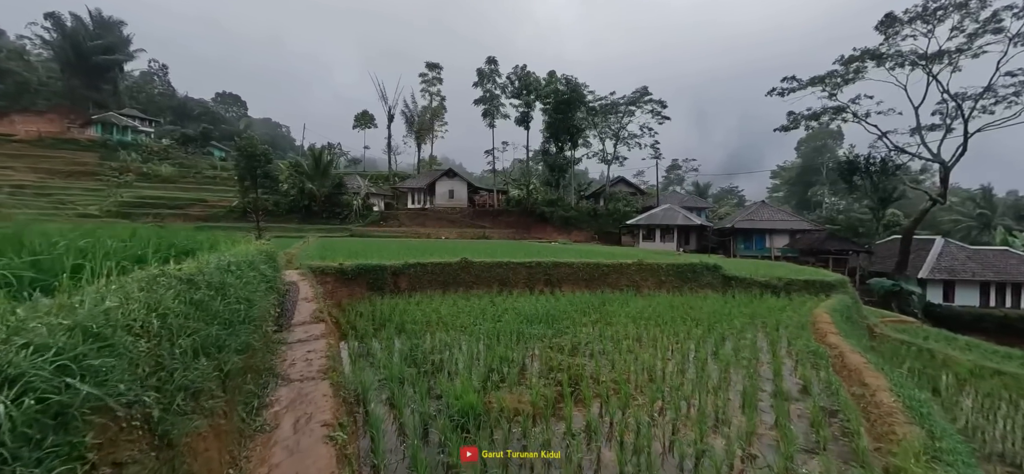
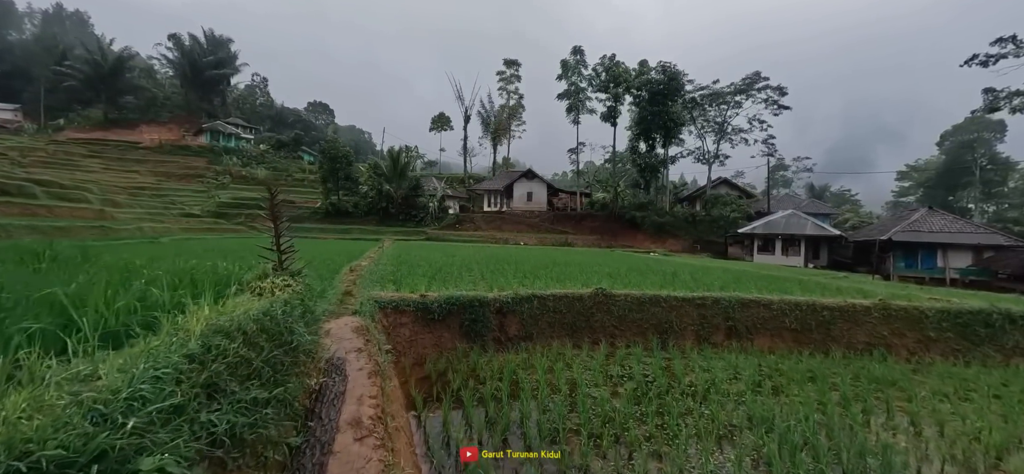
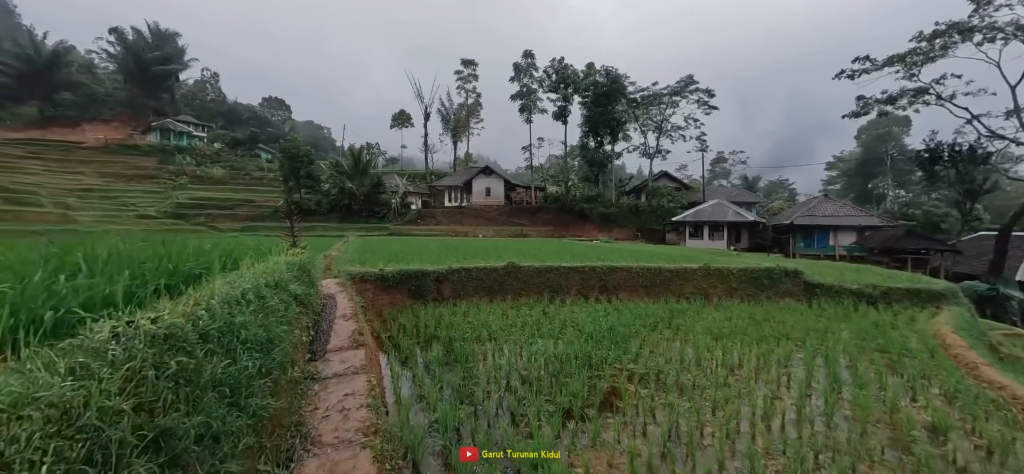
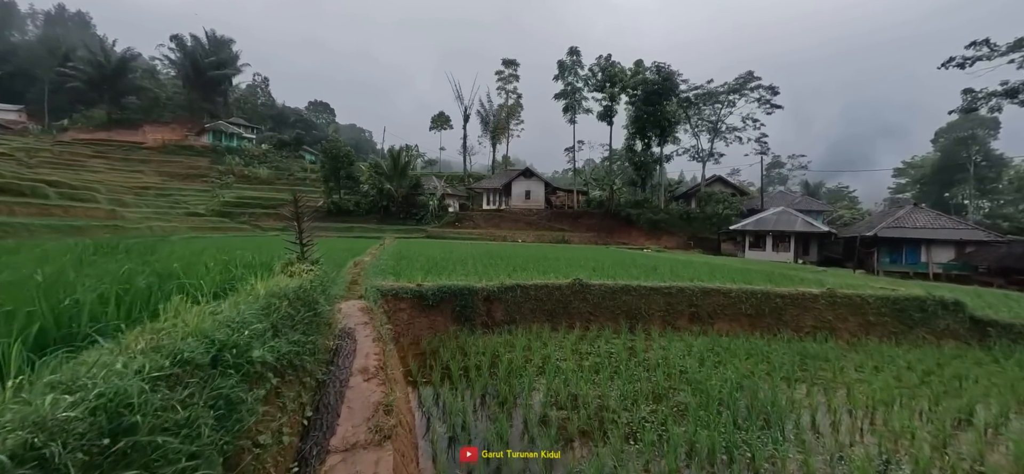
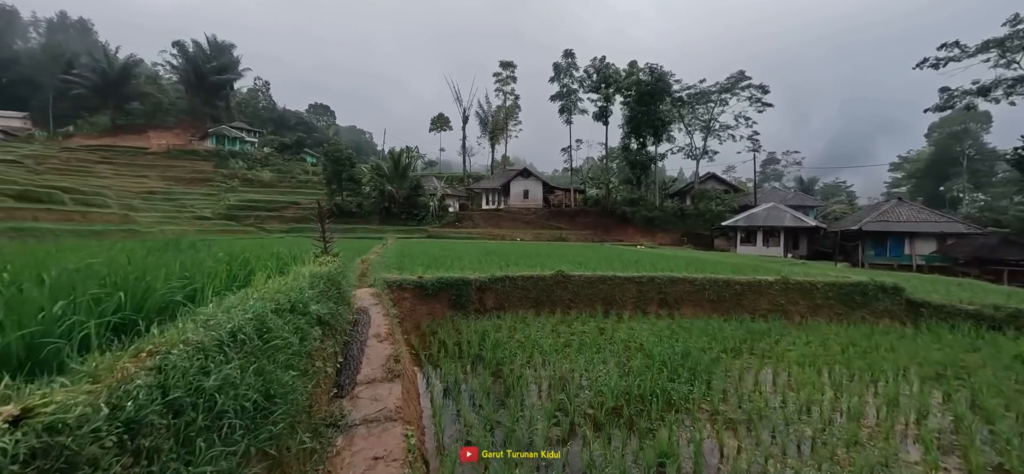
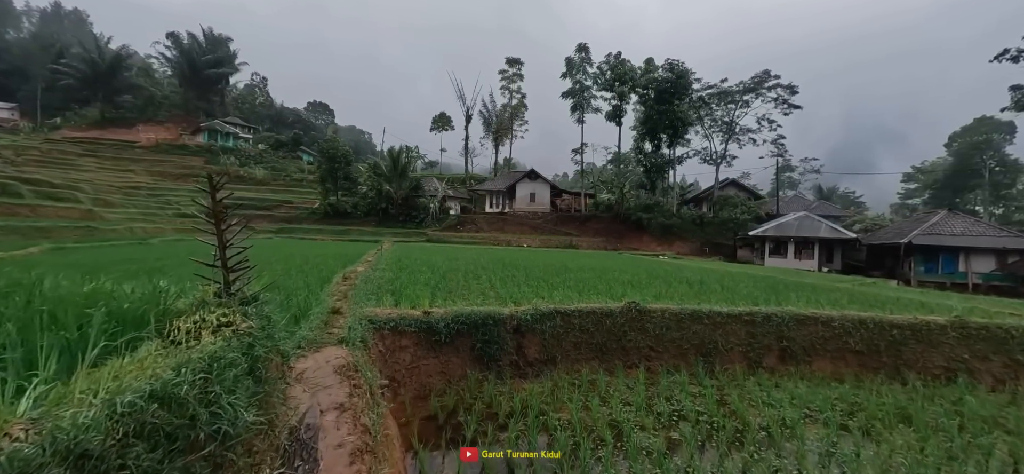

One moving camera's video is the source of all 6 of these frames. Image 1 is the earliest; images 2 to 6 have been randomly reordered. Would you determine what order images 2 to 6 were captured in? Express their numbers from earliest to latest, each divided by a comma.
3, 5, 4, 2, 6
